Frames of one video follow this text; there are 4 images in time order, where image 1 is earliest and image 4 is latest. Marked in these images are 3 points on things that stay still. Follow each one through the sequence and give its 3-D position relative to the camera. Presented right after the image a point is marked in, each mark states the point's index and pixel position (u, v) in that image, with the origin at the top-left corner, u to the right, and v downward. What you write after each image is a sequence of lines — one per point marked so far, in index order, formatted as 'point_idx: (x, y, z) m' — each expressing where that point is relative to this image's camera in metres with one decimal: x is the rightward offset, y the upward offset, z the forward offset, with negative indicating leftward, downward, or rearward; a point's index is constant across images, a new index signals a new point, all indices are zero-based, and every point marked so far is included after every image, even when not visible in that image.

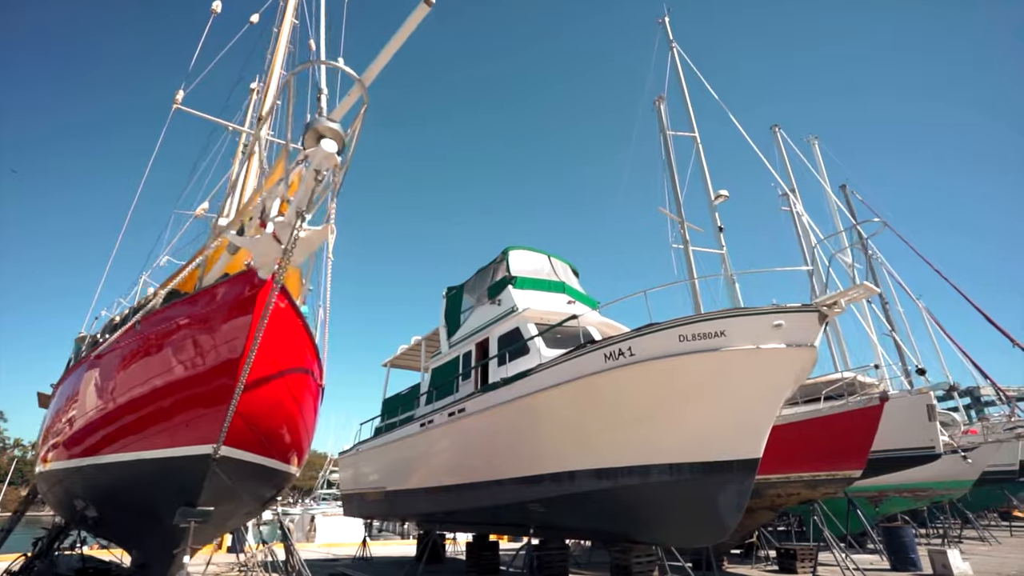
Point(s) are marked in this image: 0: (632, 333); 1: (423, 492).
0: (+1.3, -0.5, +6.0) m
1: (-1.7, -3.8, +9.6) m
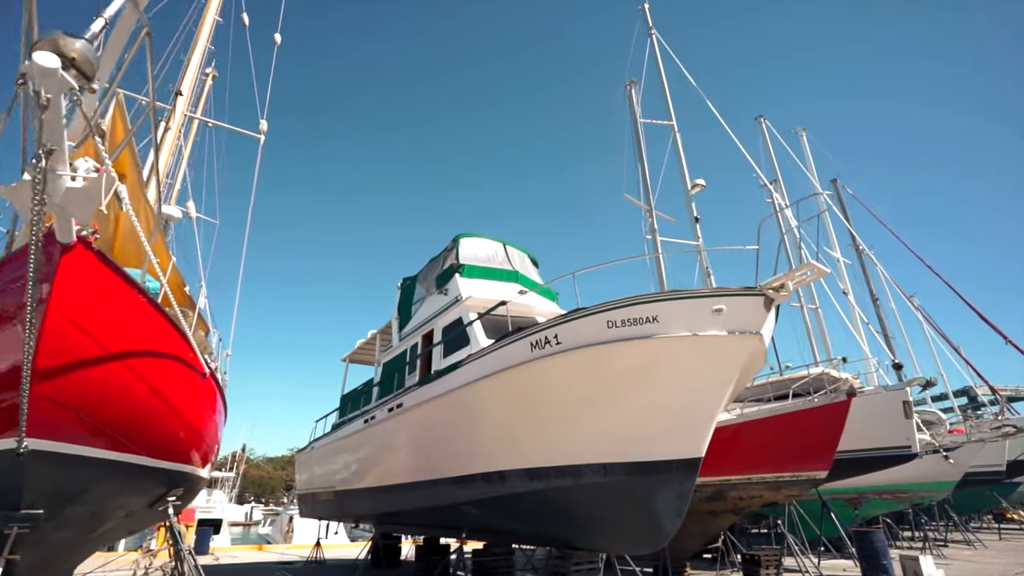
0: (+0.5, -0.3, +5.4) m
1: (-2.5, -3.6, +9.1) m
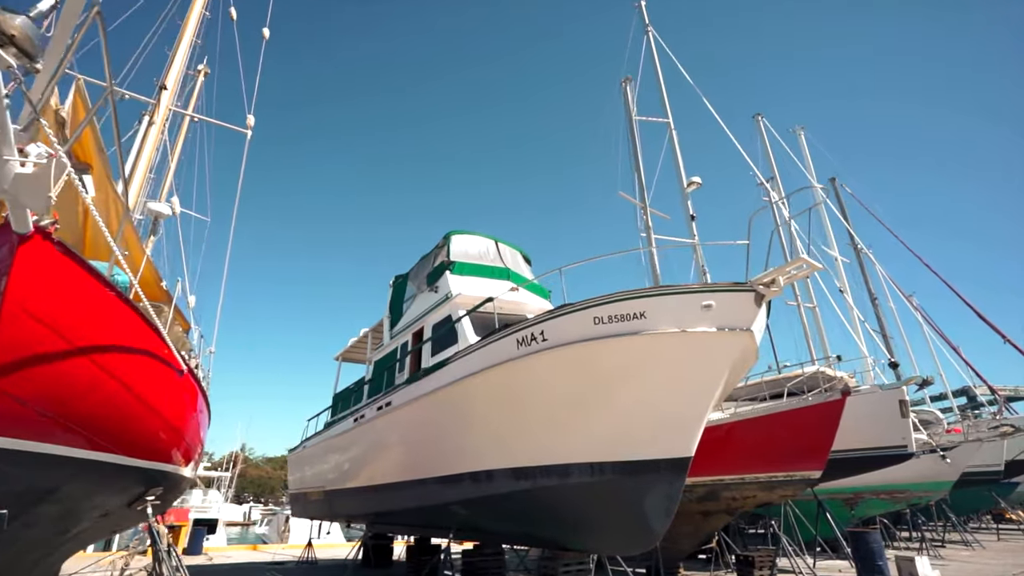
0: (+0.3, -0.3, +5.3) m
1: (-2.7, -3.5, +9.0) m
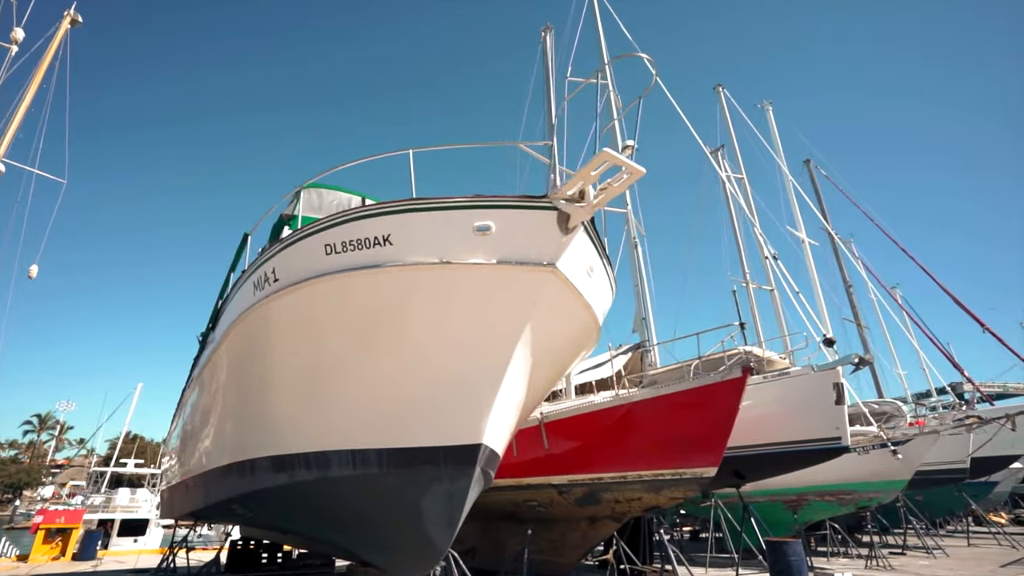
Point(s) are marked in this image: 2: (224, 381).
0: (-1.7, +0.3, +3.9) m
1: (-4.7, -2.9, +7.5) m
2: (-2.9, -1.0, +5.0) m
